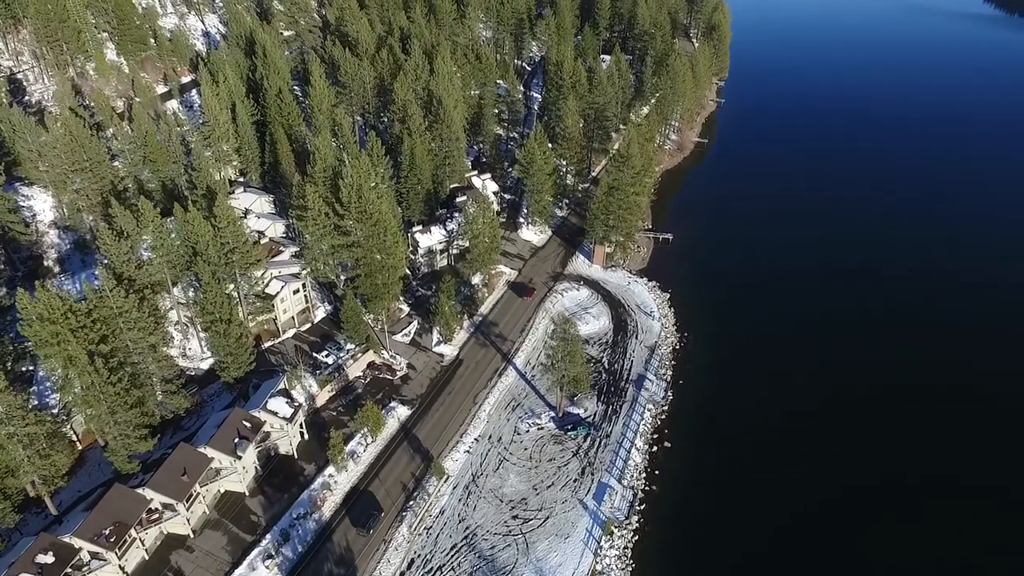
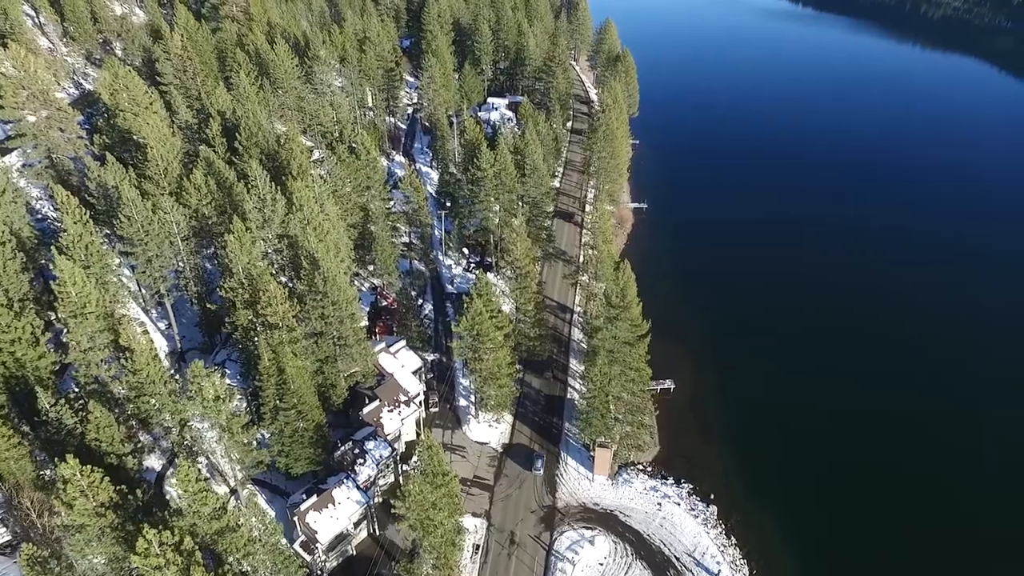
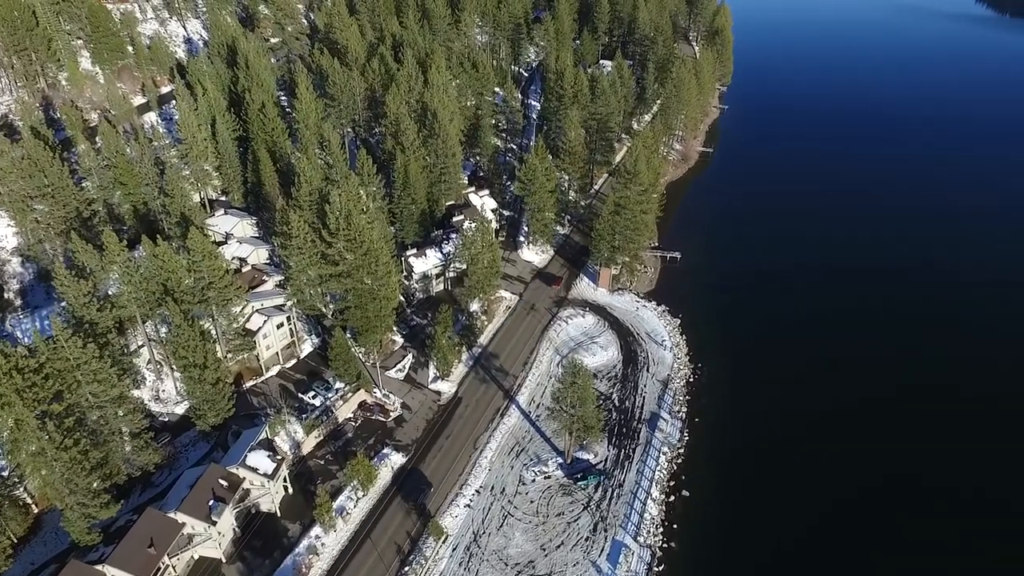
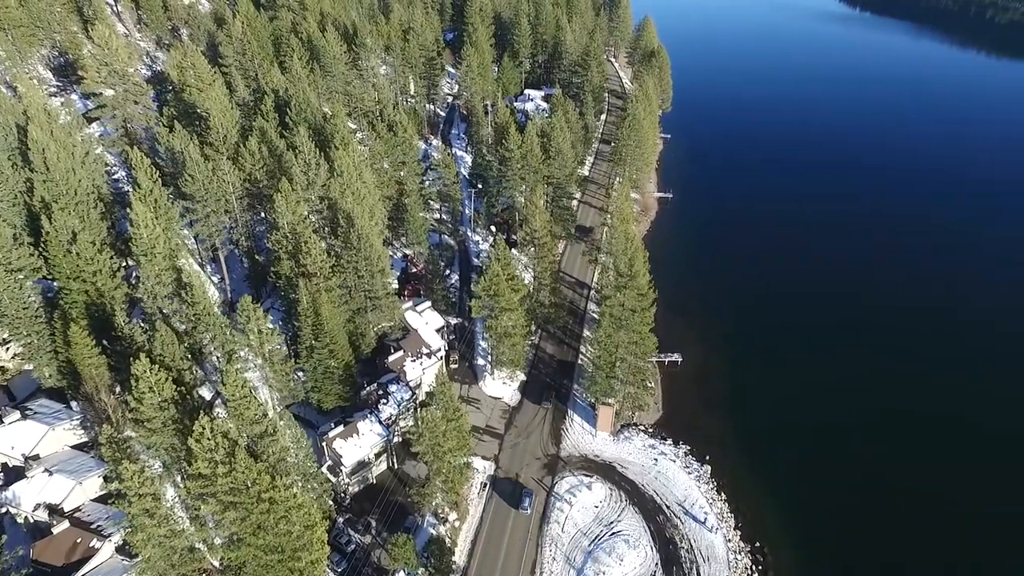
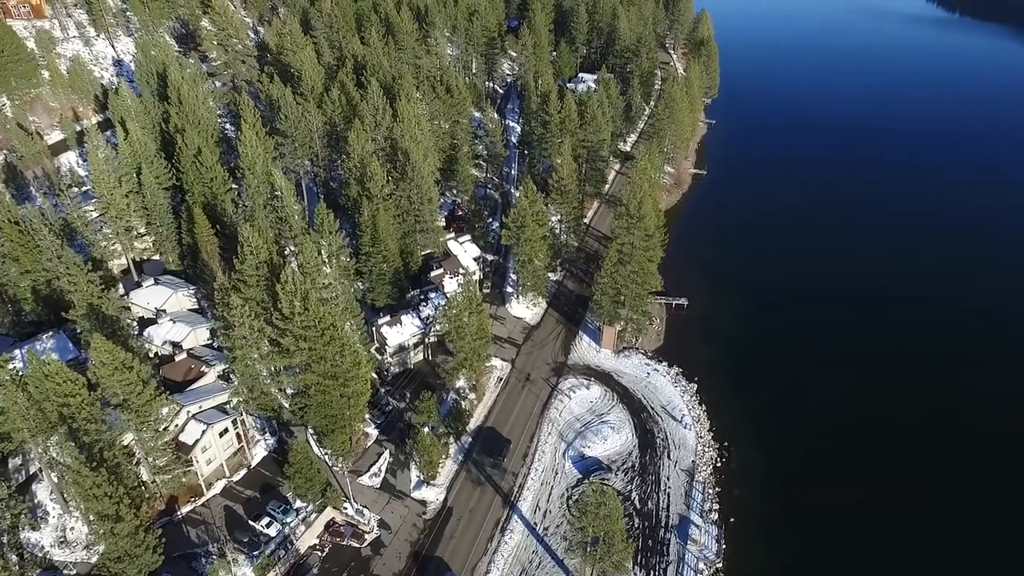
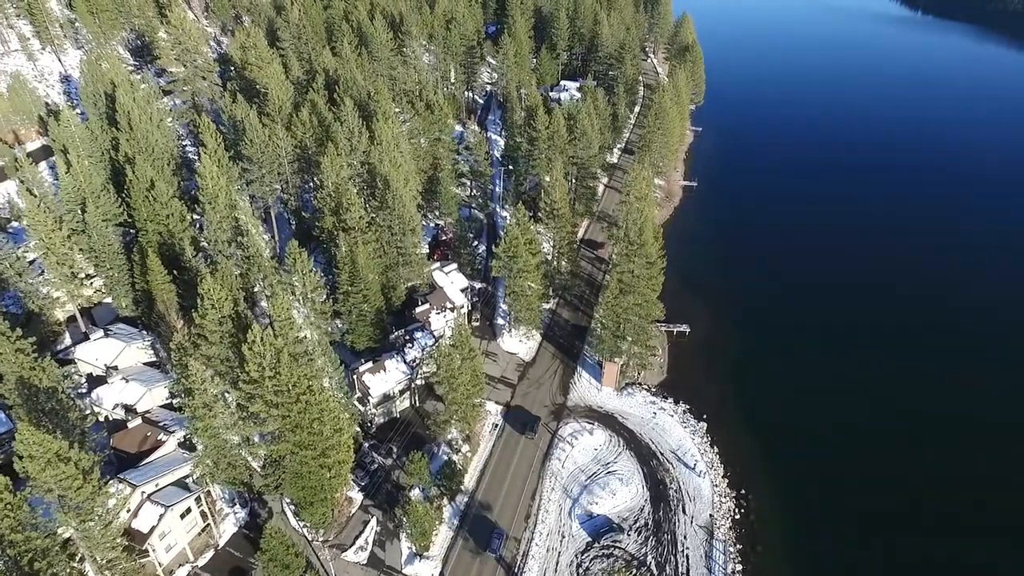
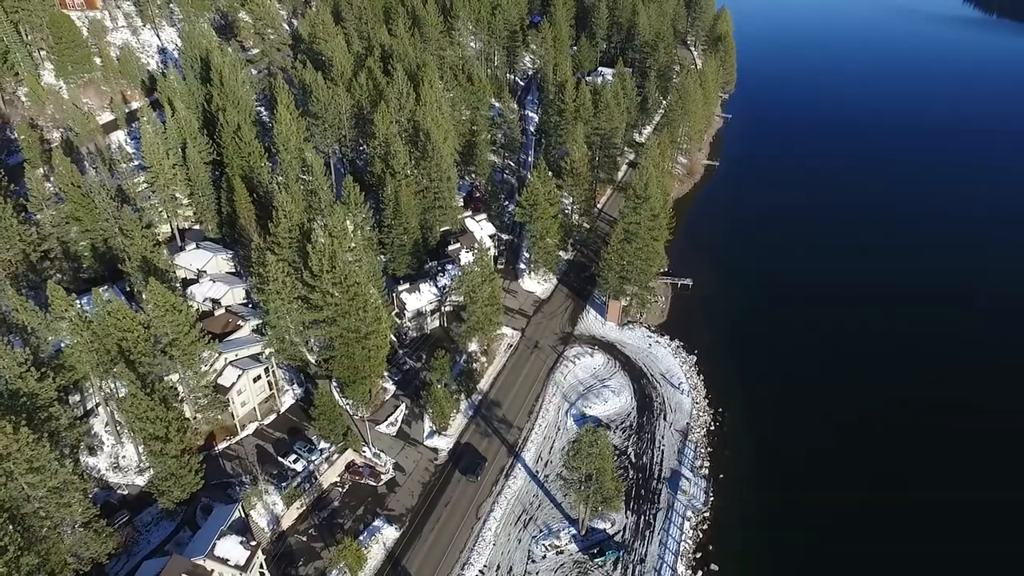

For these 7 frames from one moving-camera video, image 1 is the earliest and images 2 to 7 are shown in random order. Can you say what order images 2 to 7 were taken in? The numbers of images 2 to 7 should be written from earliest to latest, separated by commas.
3, 7, 5, 6, 4, 2
